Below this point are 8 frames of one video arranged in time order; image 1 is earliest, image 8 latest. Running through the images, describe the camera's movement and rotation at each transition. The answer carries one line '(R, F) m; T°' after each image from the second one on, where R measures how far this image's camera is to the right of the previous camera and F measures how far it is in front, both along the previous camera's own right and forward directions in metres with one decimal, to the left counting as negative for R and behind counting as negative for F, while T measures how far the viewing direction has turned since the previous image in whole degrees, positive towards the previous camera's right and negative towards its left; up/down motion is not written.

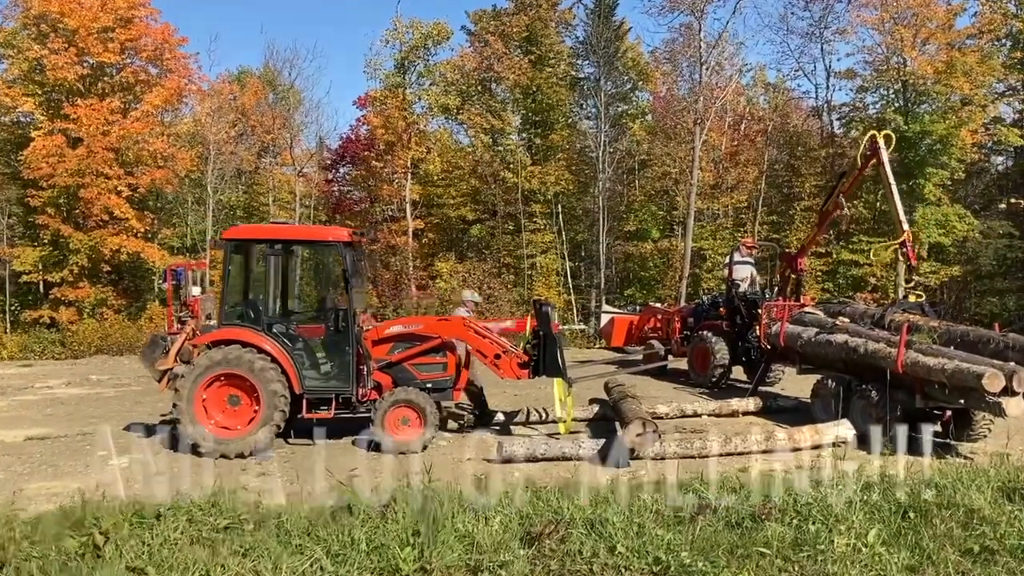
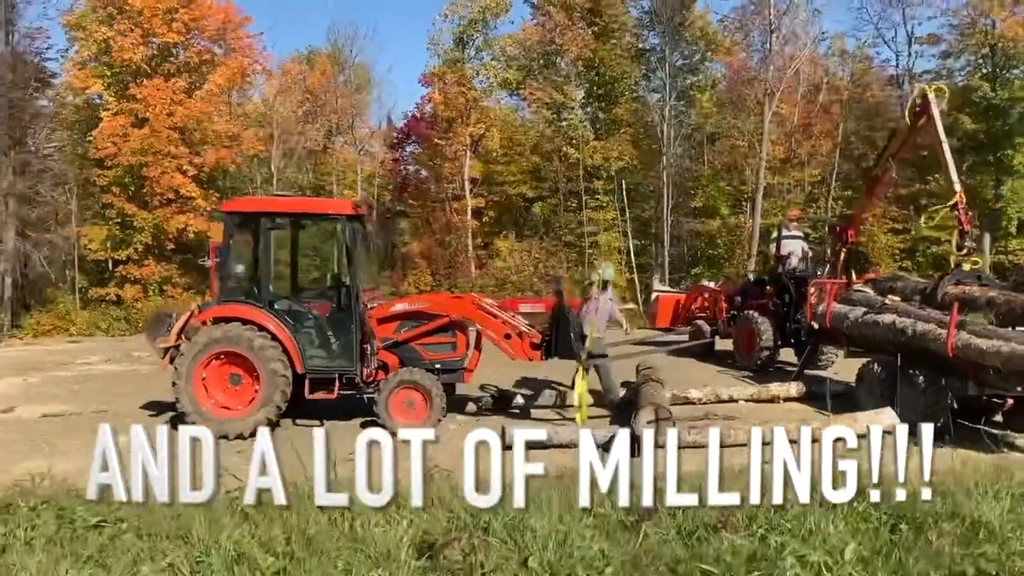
(+0.6, +0.6) m; -5°
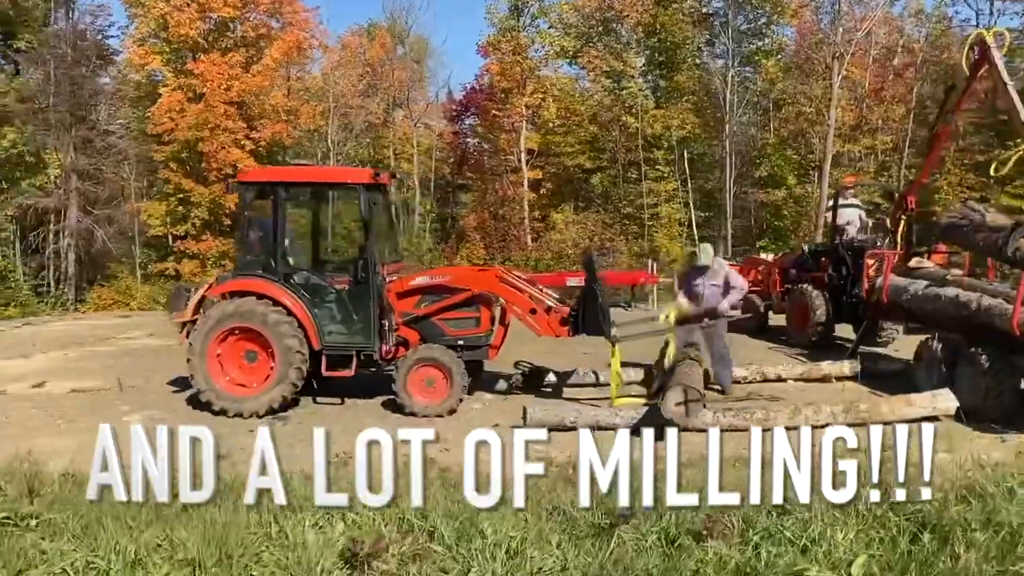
(+0.4, +0.5) m; -4°
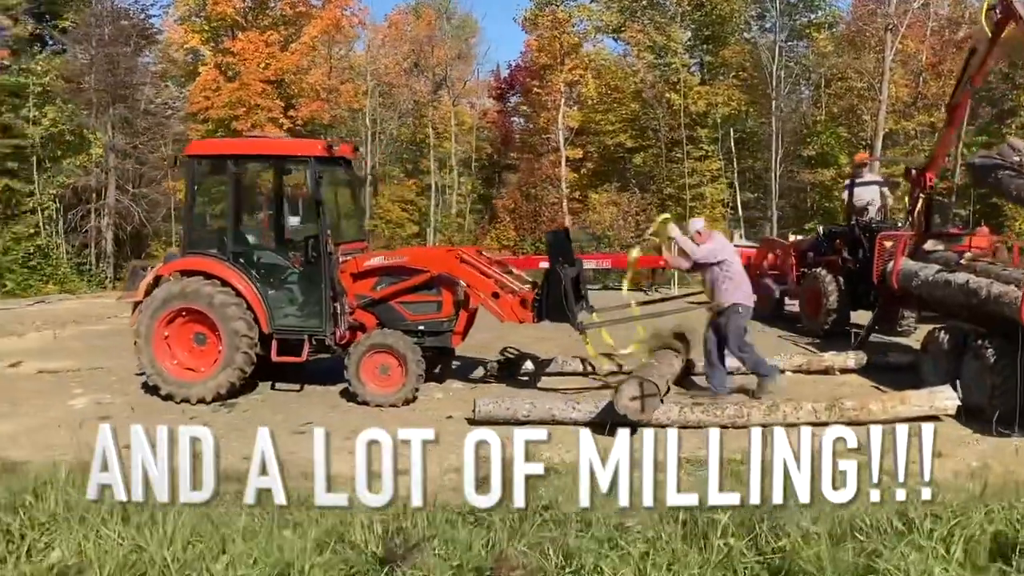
(+0.8, +0.6) m; -4°
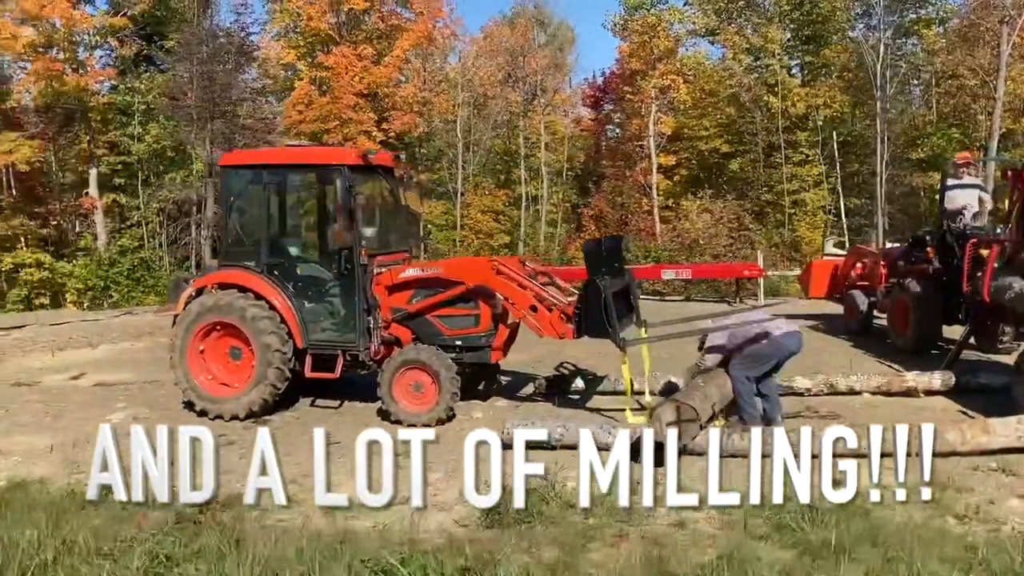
(+0.5, +0.5) m; -7°
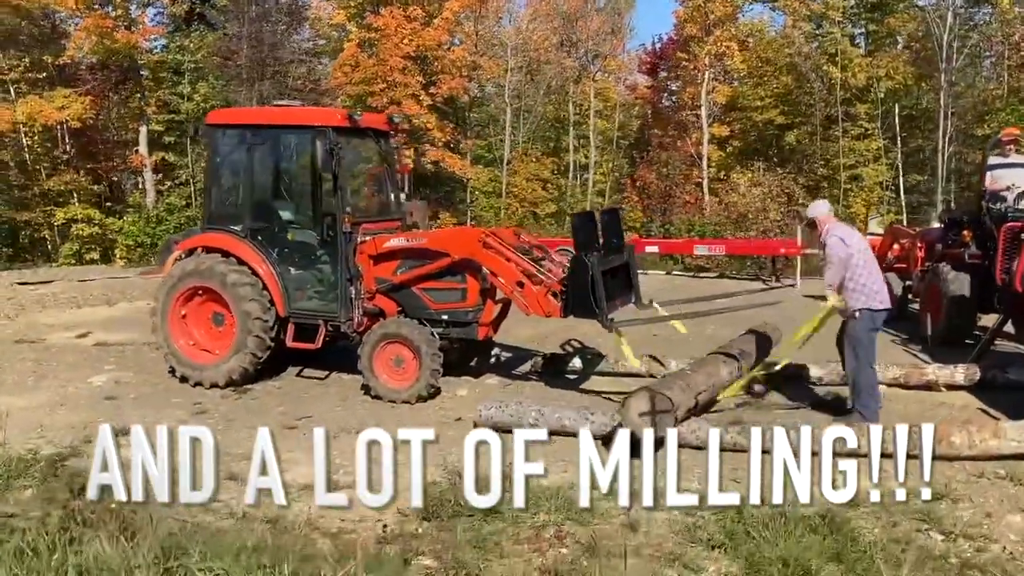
(+0.5, +0.4) m; -4°
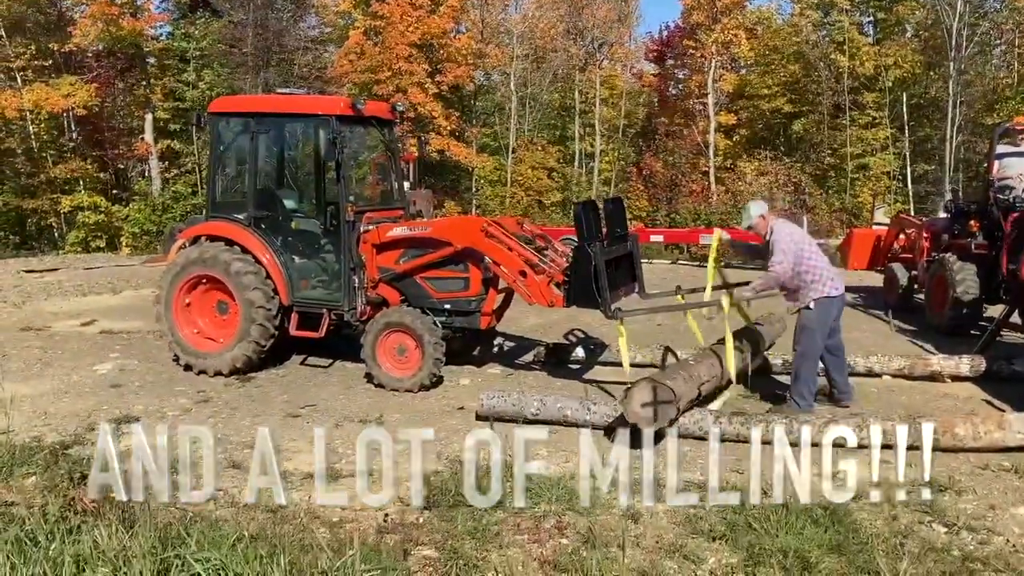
(0.0, 0.0) m; 0°
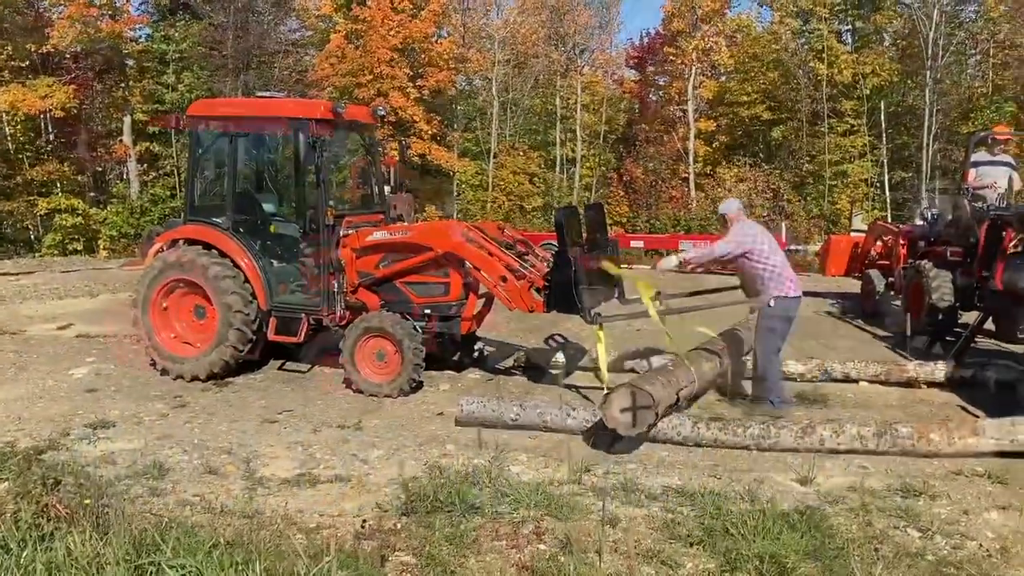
(0.0, 0.0) m; +1°
